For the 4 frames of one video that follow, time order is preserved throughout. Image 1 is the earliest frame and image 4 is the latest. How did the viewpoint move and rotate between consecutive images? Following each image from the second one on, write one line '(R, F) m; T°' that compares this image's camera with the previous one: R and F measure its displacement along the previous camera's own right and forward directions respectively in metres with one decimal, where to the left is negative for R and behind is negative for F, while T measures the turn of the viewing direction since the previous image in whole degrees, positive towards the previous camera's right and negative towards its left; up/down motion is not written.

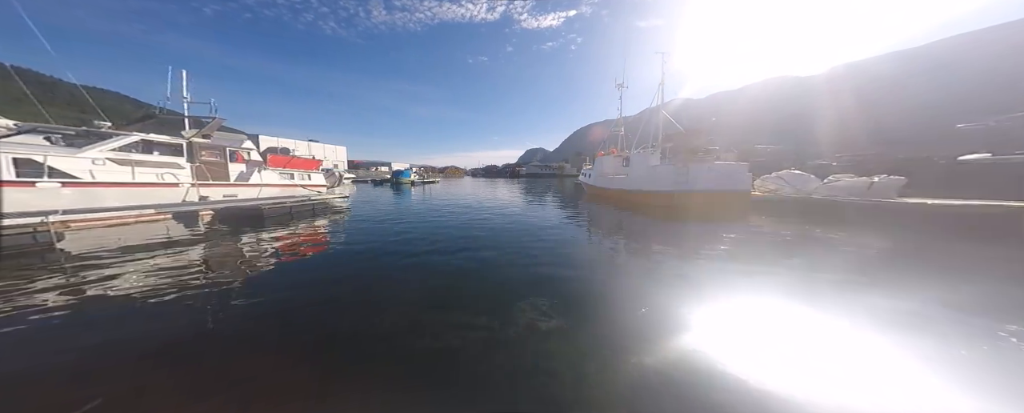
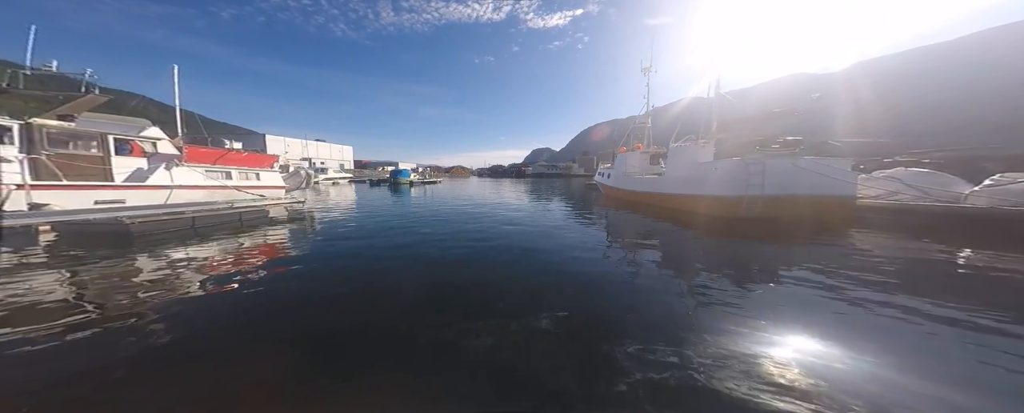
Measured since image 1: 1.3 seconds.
(0.0, +2.1) m; -1°
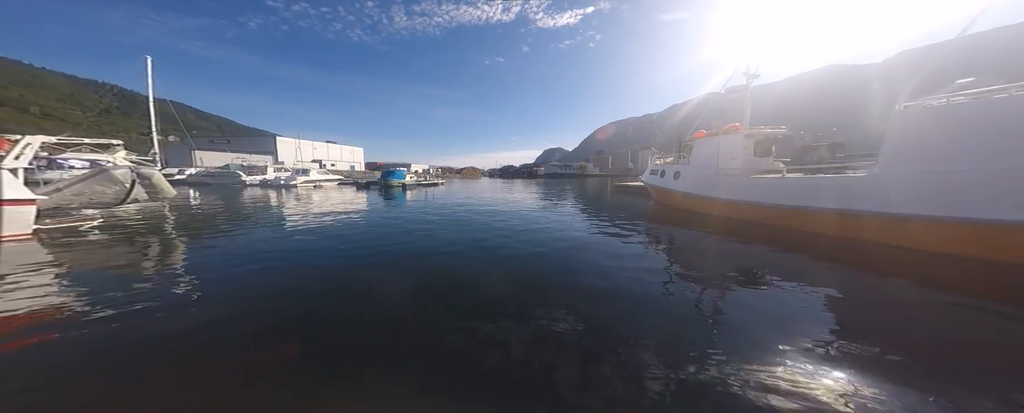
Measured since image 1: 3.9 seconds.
(-0.2, +4.5) m; -2°
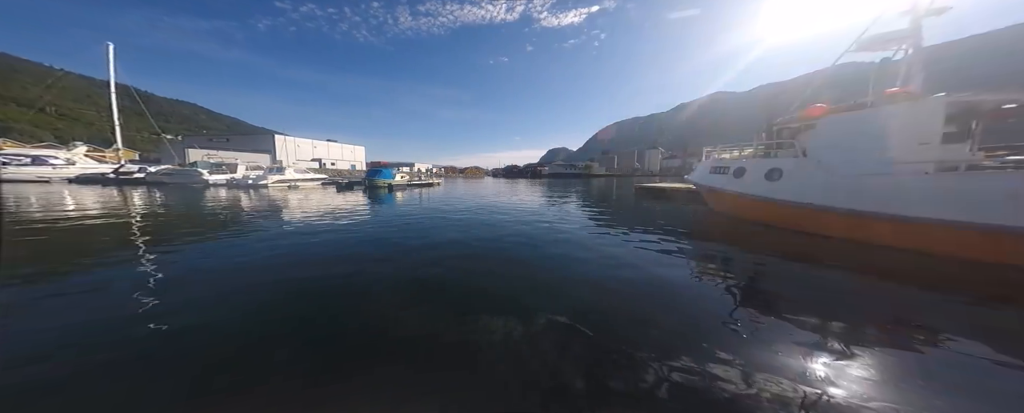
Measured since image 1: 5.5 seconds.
(-0.1, +3.1) m; -1°
